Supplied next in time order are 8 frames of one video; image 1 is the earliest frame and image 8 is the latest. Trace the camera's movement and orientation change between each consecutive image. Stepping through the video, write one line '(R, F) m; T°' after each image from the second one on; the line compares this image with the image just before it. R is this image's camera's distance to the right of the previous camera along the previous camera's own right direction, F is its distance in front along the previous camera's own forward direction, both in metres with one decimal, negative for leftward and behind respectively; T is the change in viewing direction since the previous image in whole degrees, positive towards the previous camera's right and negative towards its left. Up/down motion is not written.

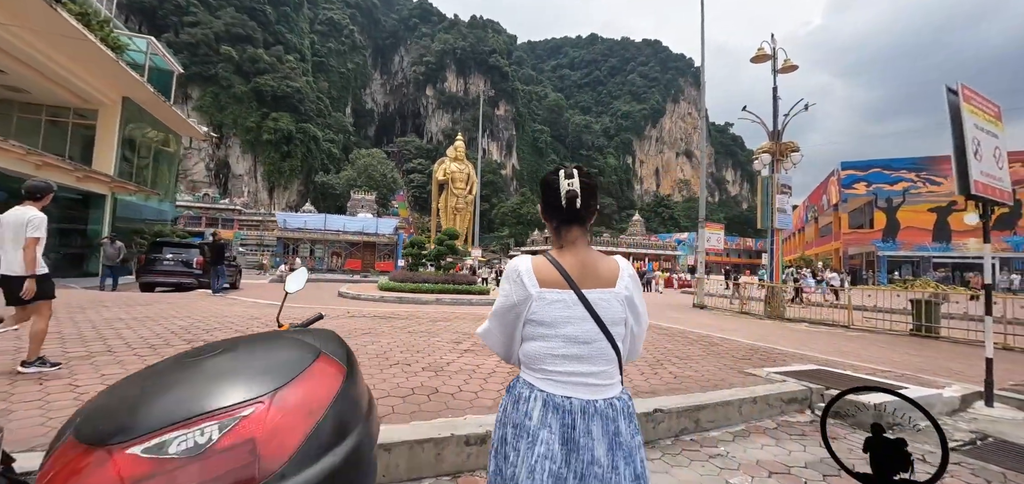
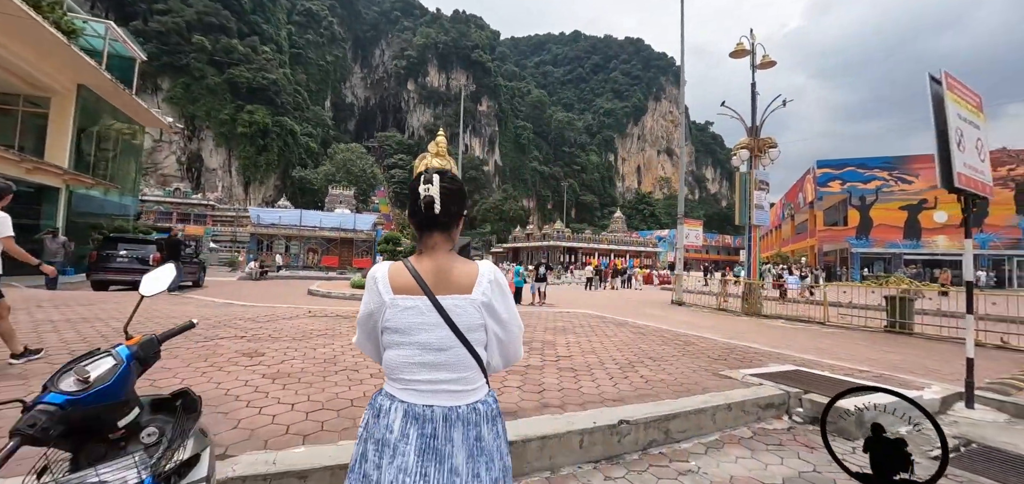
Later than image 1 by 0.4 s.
(+0.2, +0.3) m; +2°
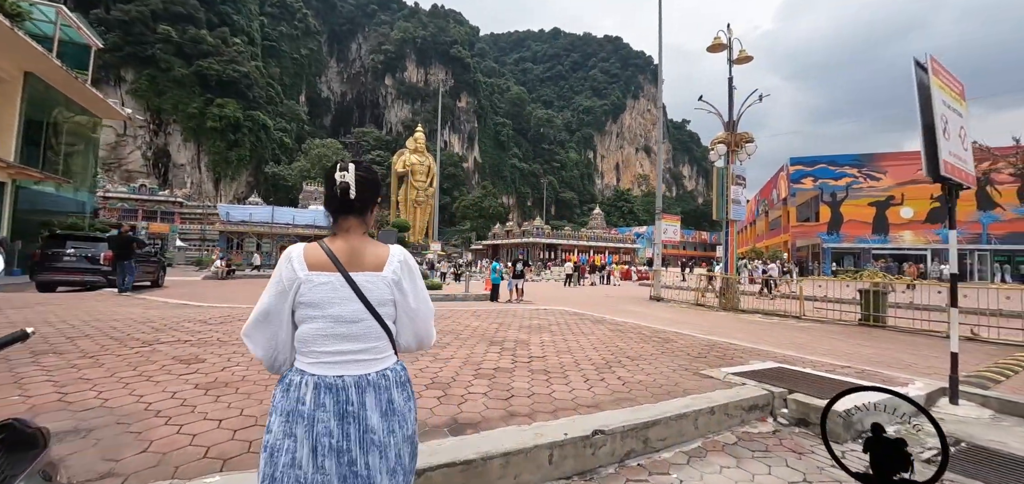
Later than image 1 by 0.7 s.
(+0.1, +0.3) m; +3°
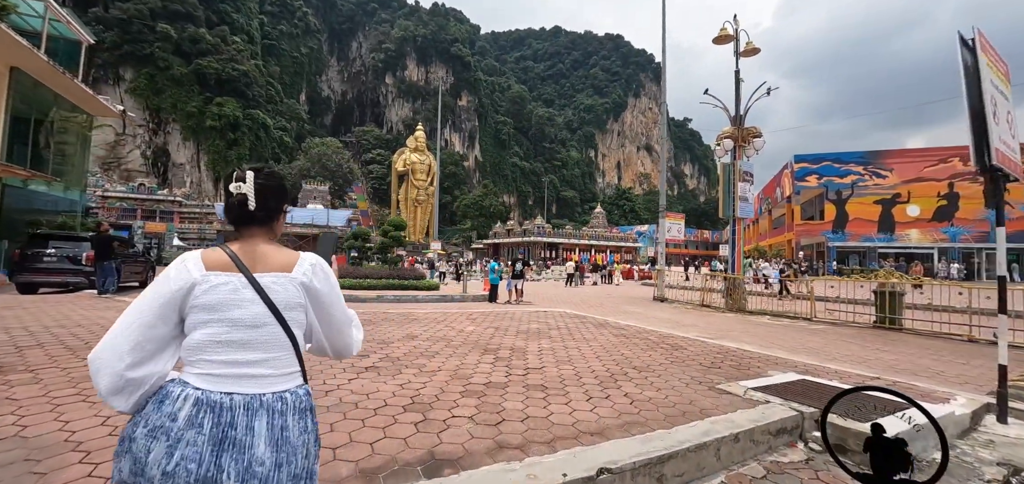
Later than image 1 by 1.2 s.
(+0.1, +0.4) m; 0°
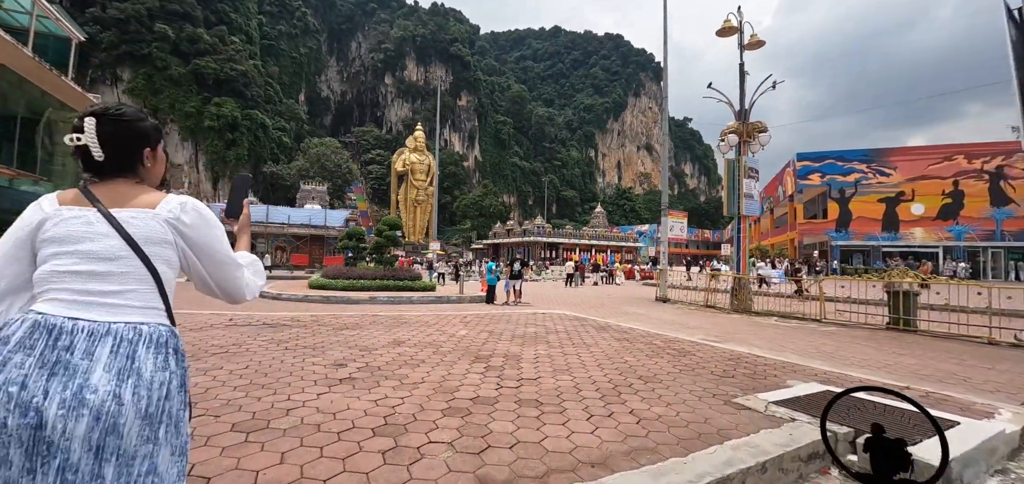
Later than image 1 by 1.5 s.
(+0.1, +0.3) m; 0°
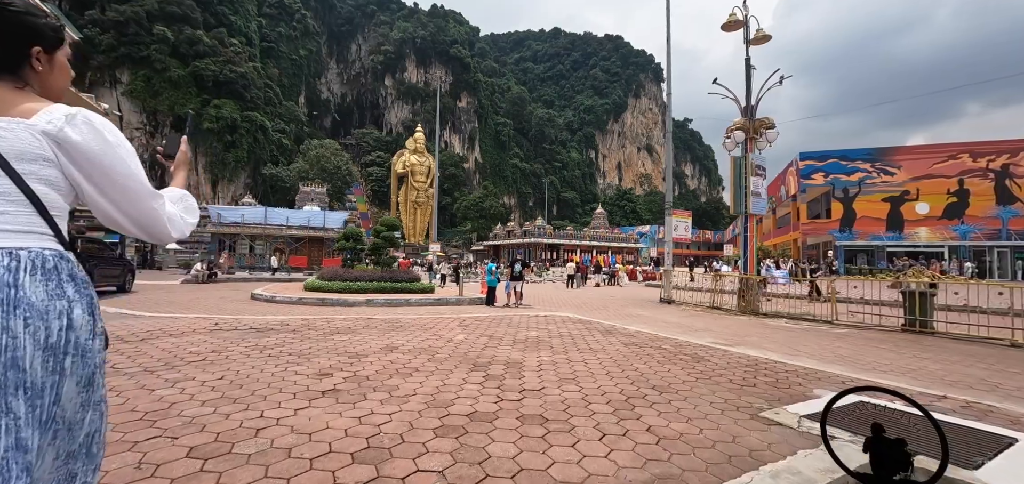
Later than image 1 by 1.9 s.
(0.0, +0.3) m; 0°
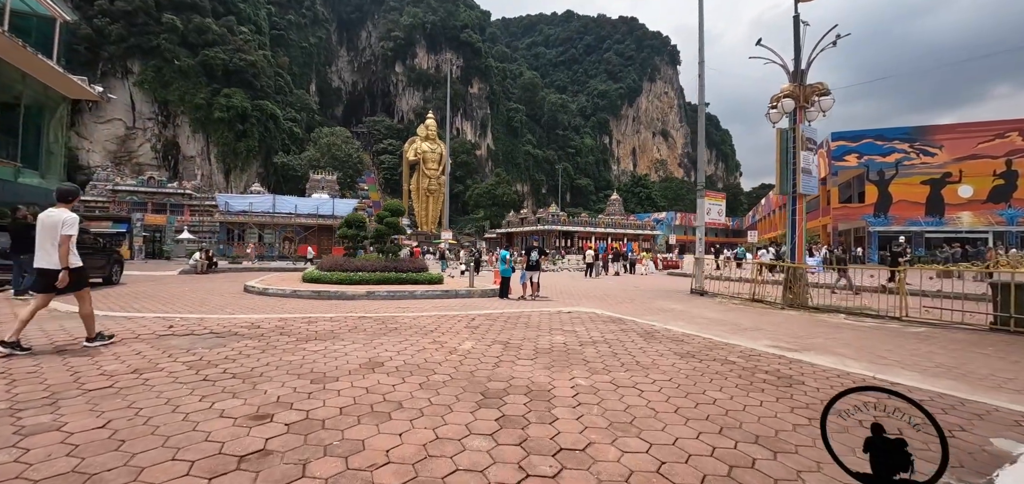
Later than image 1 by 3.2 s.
(-0.1, +1.0) m; -2°
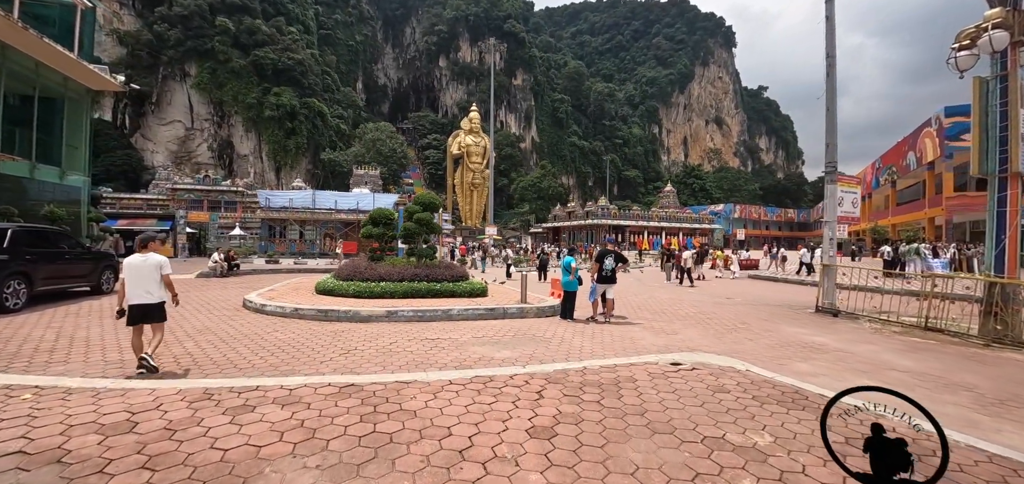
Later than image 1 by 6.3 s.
(-0.3, +2.3) m; -6°
